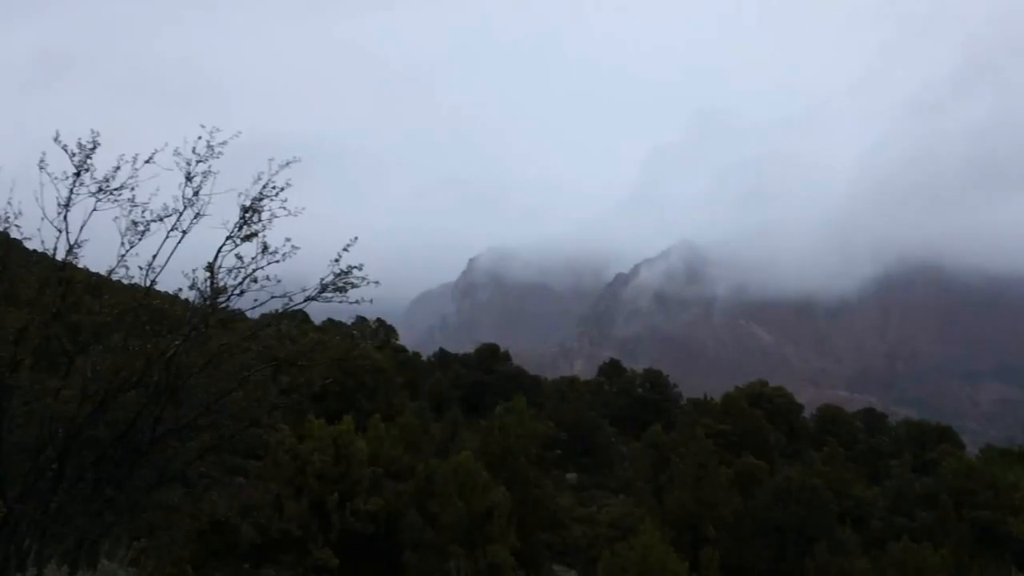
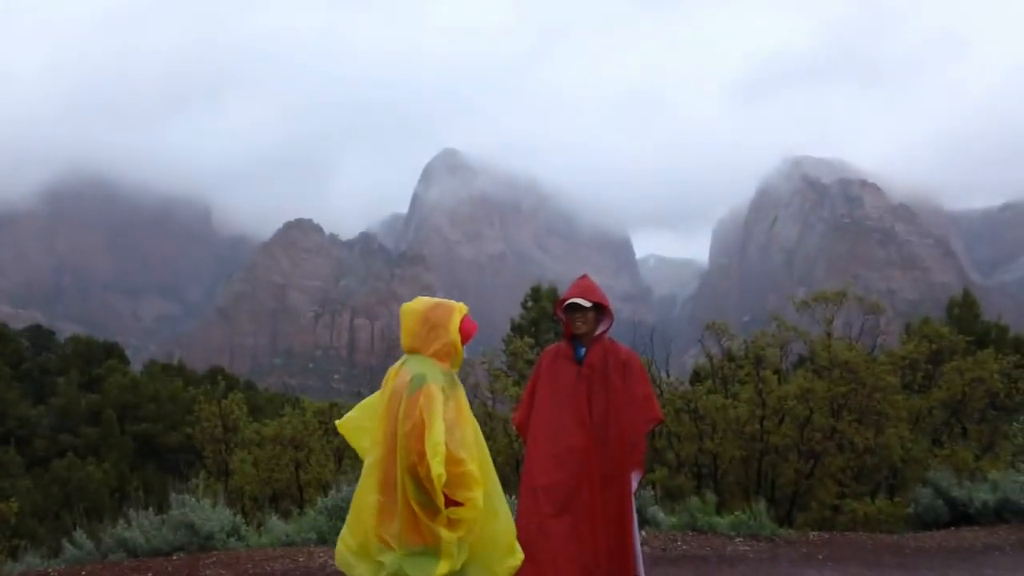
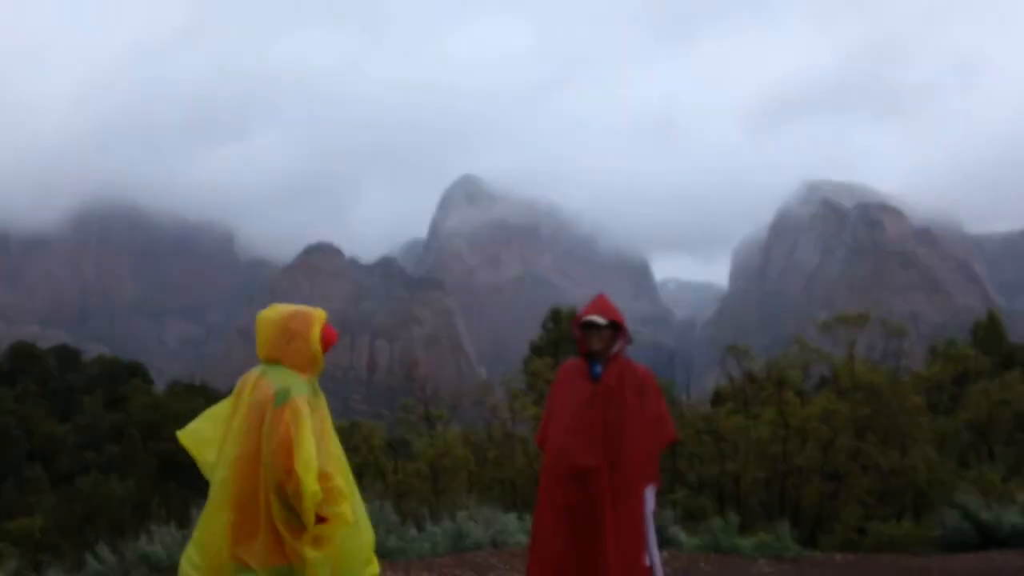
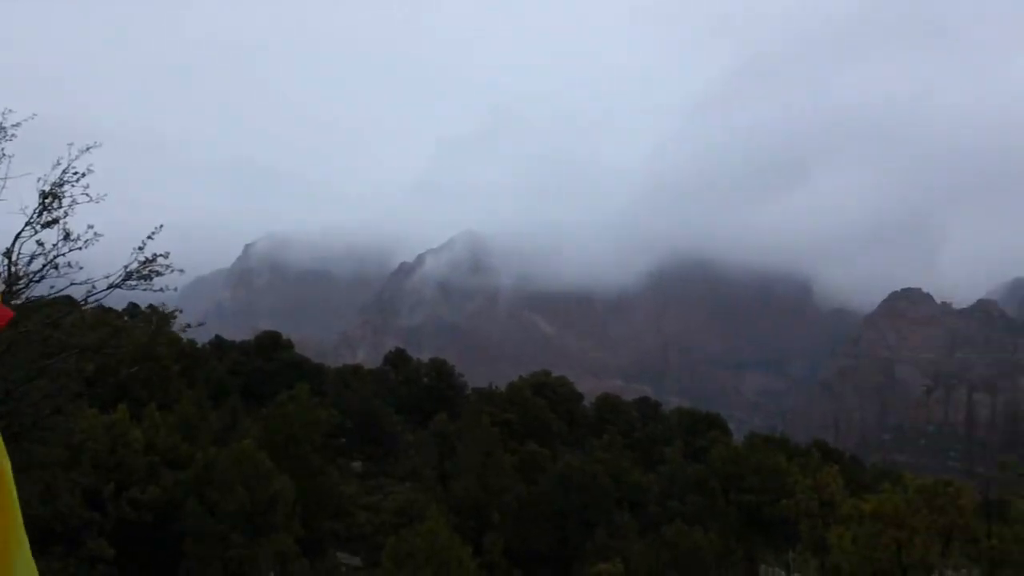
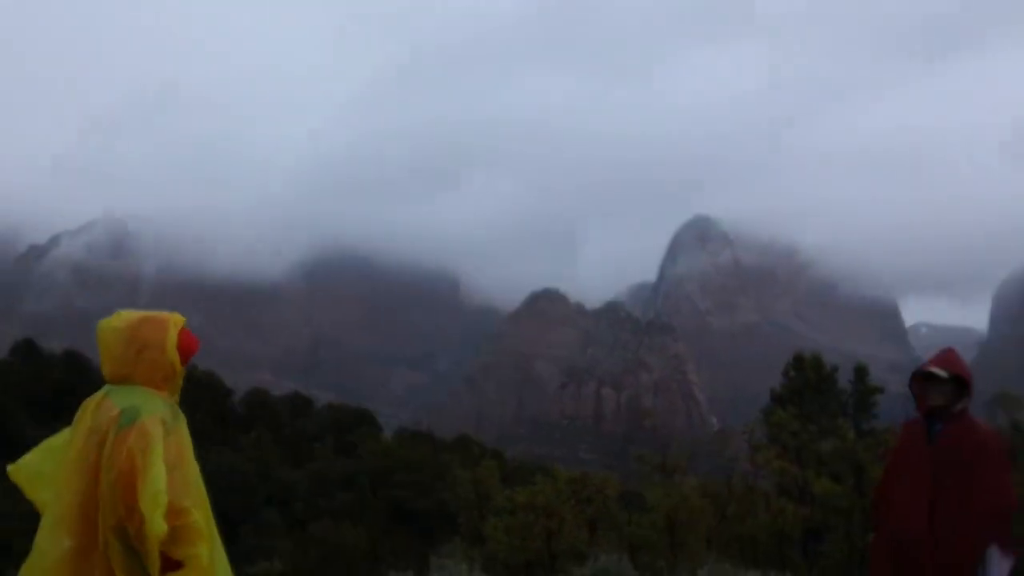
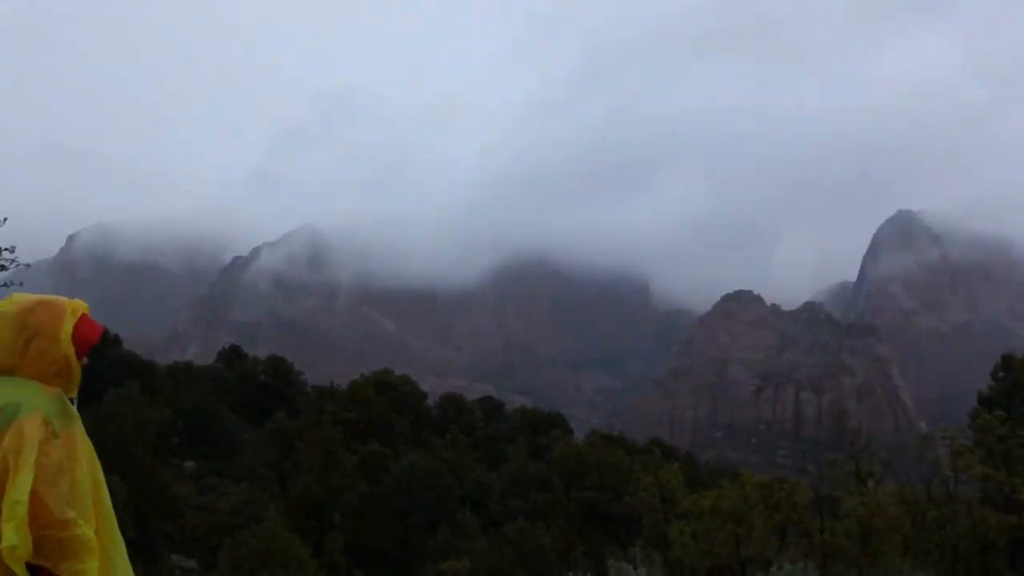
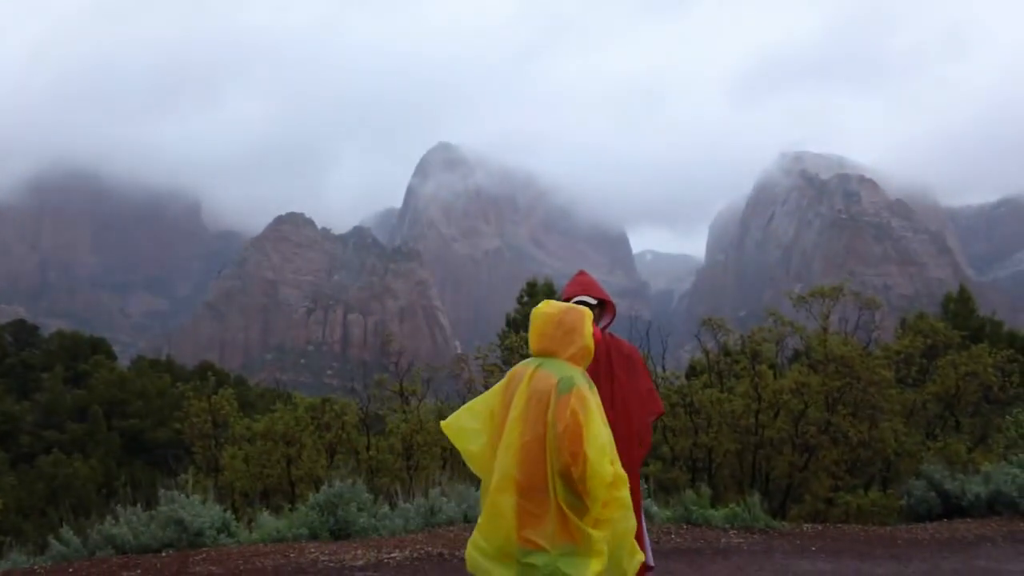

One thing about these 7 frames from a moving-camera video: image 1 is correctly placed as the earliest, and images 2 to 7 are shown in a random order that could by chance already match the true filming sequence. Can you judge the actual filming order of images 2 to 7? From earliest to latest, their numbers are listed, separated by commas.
4, 6, 5, 3, 2, 7
